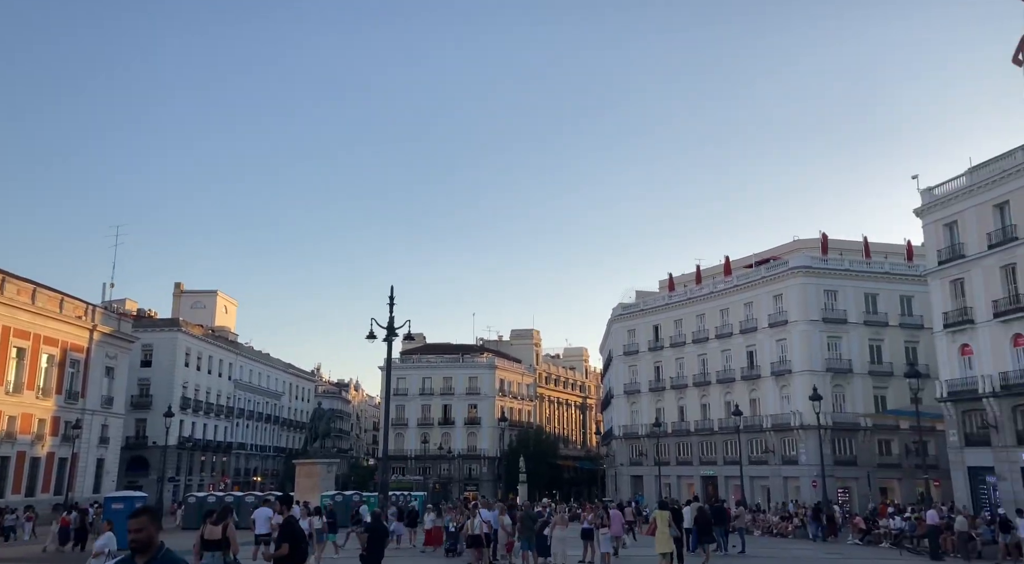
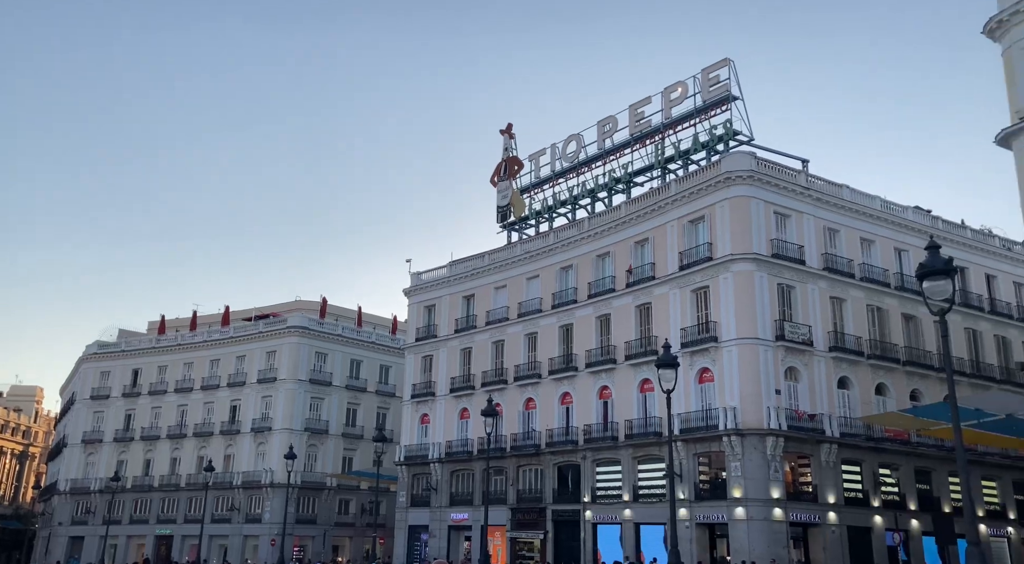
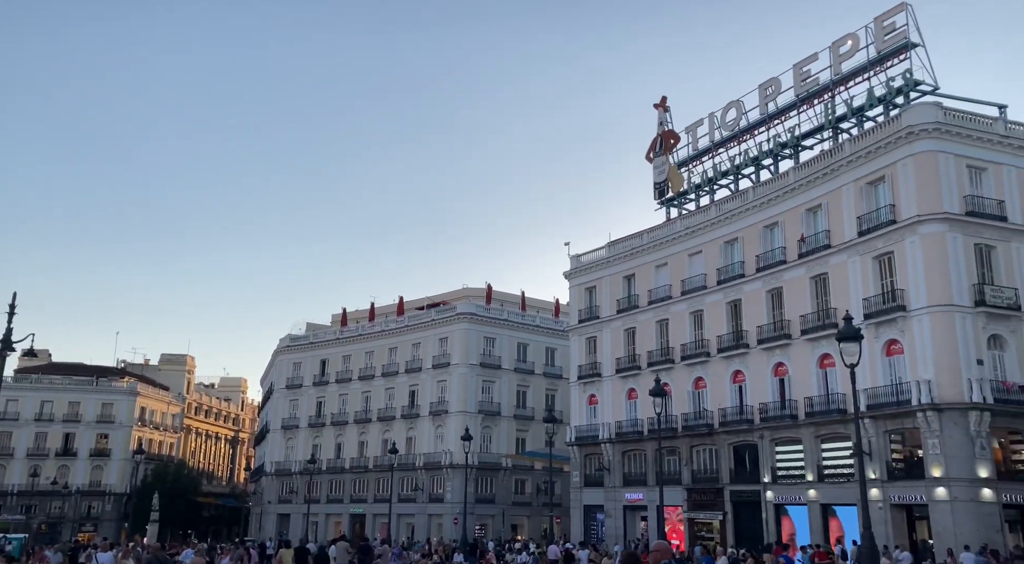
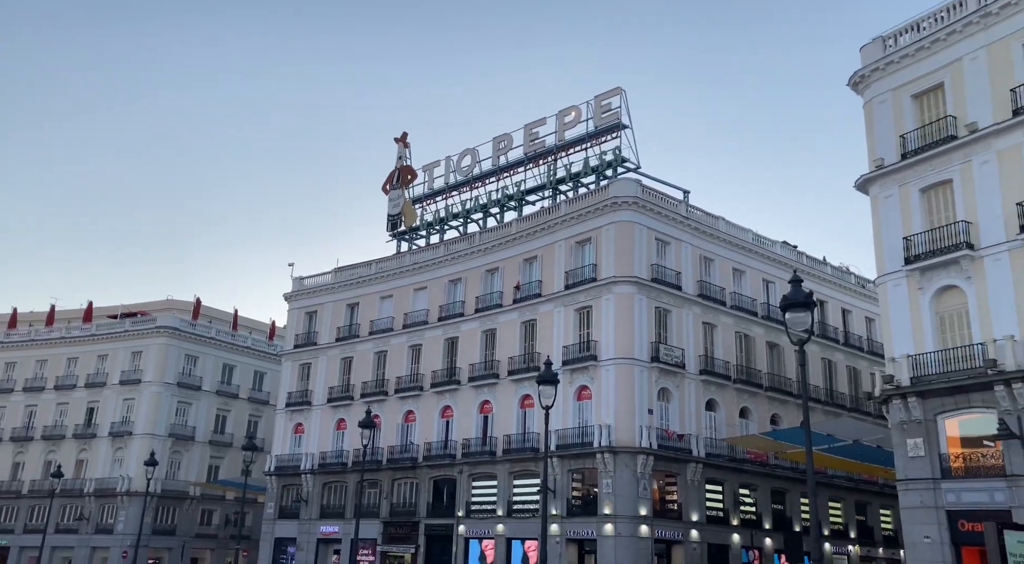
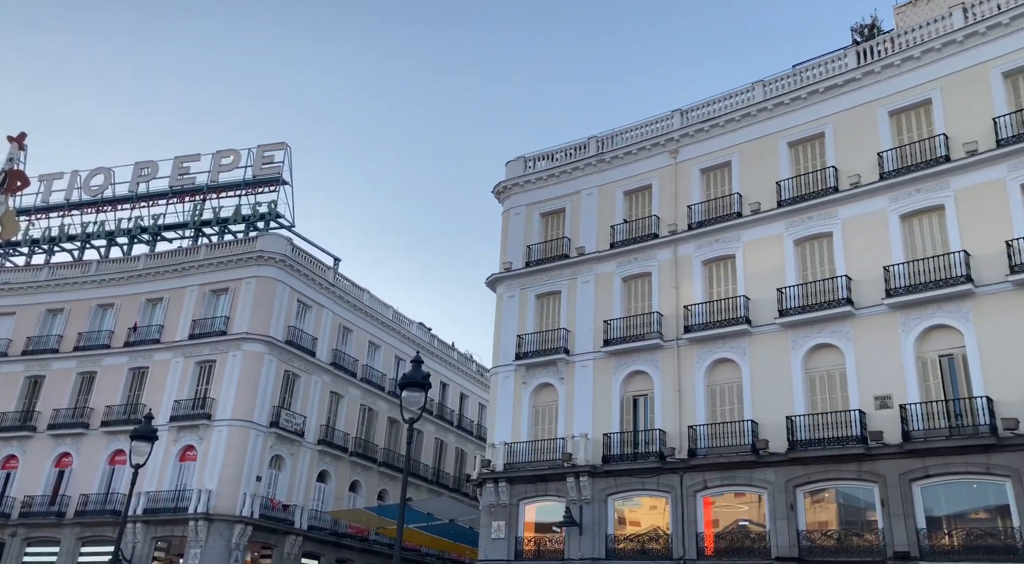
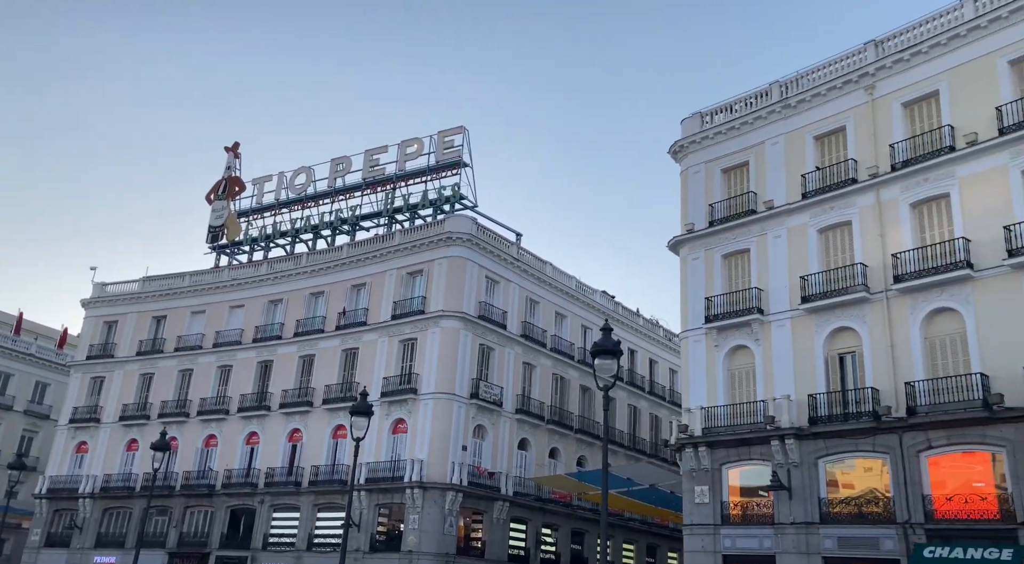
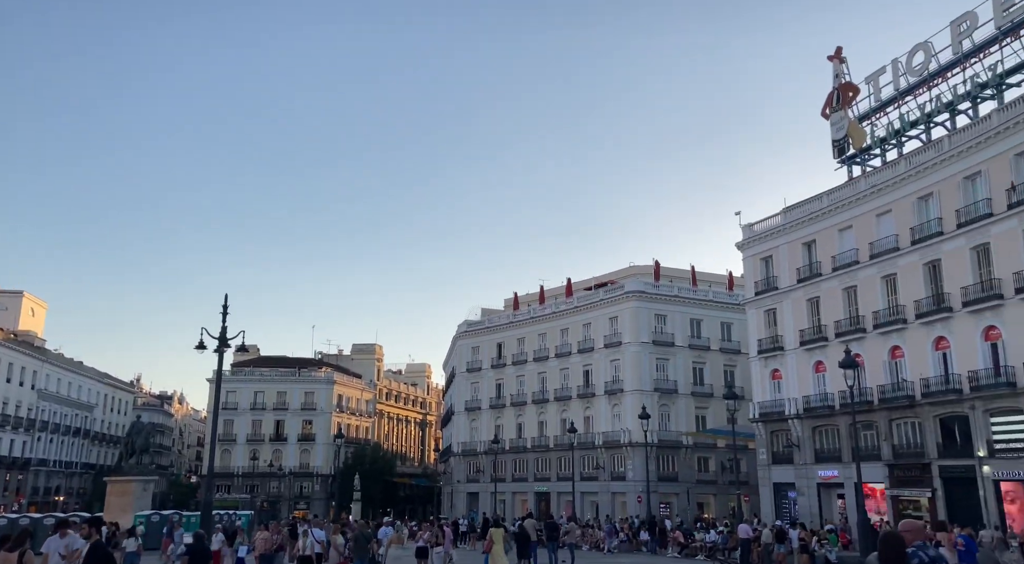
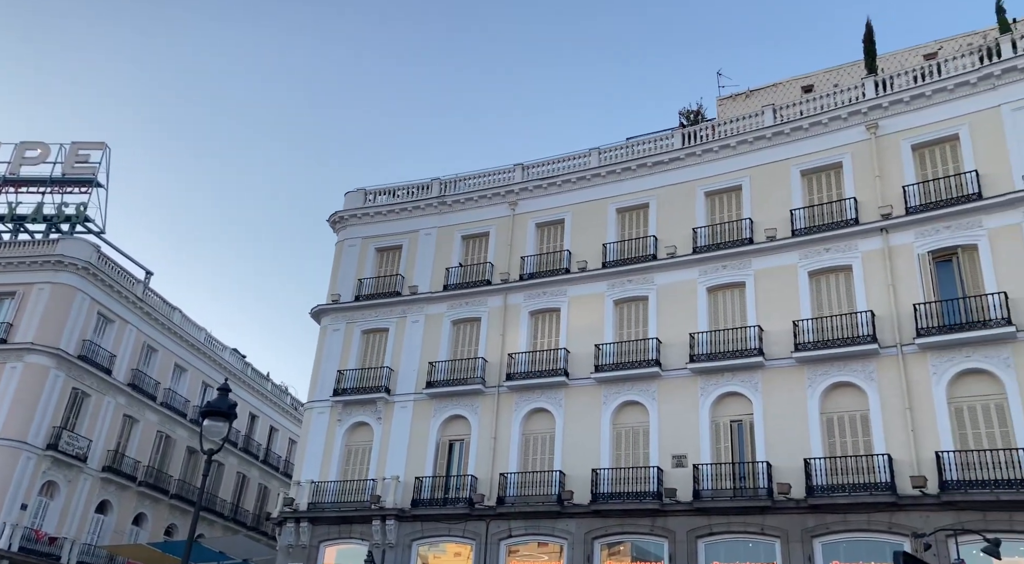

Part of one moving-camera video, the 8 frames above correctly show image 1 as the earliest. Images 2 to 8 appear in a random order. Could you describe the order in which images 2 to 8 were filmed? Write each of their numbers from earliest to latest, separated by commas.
7, 3, 2, 4, 6, 5, 8
